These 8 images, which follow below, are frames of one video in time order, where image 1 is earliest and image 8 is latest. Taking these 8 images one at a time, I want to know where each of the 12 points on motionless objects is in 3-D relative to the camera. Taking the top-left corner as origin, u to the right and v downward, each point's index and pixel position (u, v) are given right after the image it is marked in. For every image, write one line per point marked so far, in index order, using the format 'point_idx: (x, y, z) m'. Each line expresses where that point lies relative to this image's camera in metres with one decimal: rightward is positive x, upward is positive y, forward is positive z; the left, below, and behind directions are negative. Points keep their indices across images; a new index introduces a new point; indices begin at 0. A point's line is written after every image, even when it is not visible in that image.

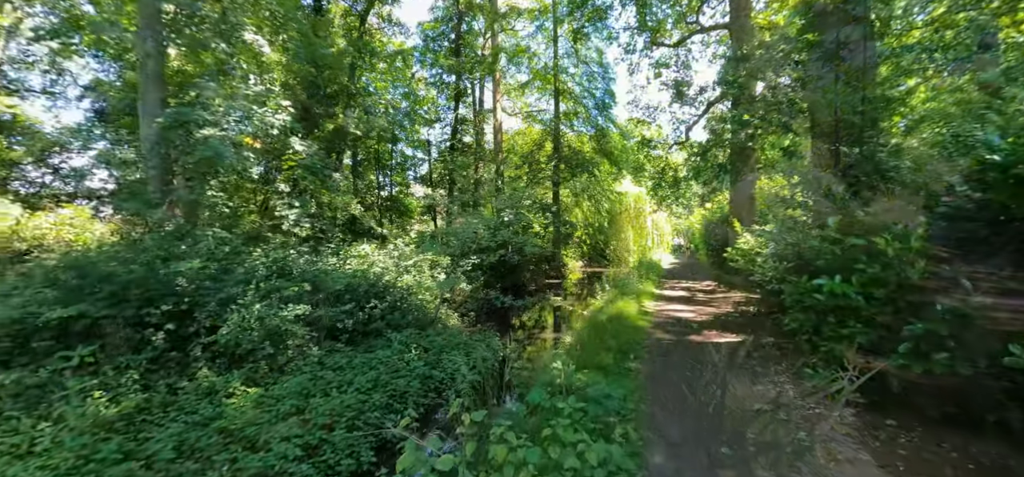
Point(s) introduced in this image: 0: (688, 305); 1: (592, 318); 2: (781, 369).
0: (+3.9, -1.5, +9.1) m
1: (+1.4, -1.5, +7.5) m
2: (+3.0, -1.5, +4.7) m
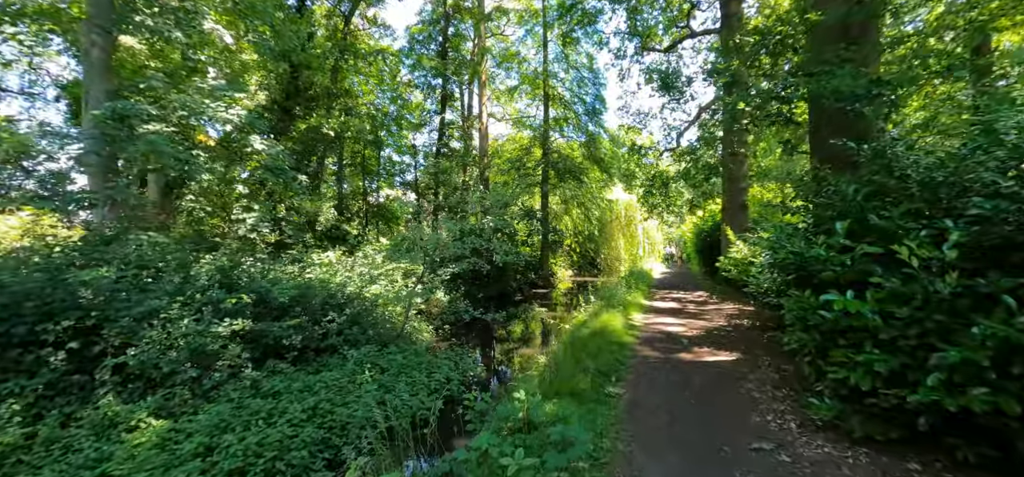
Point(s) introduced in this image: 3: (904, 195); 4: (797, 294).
0: (+3.4, -1.6, +8.6) m
1: (+1.0, -1.6, +6.9) m
2: (+2.7, -1.6, +4.1) m
3: (+3.0, +0.3, +3.2) m
4: (+2.6, -0.5, +3.7) m
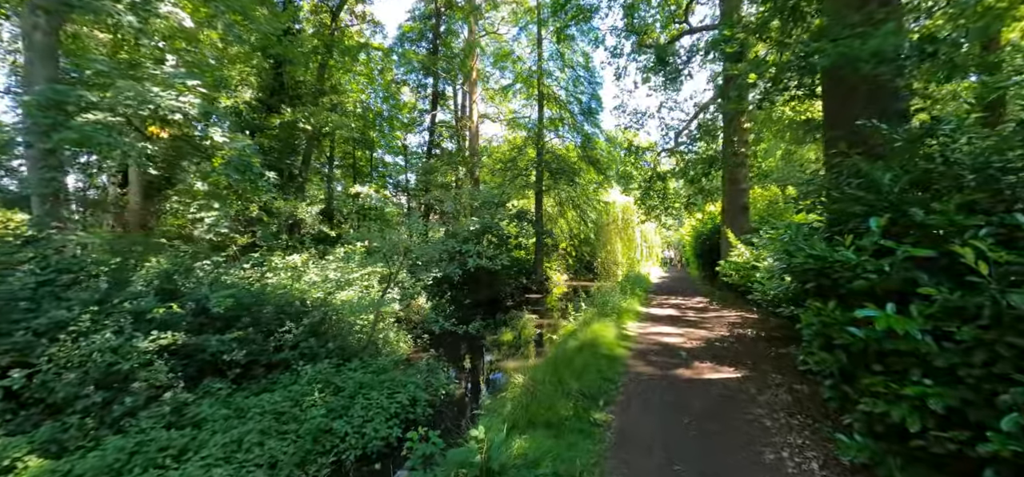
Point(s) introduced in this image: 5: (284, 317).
0: (+3.1, -1.7, +7.9) m
1: (+0.7, -1.6, +6.2) m
2: (+2.4, -1.6, +3.4) m
3: (+2.7, +0.3, +2.5) m
4: (+2.3, -0.5, +3.1) m
5: (-3.7, -1.3, +6.5) m
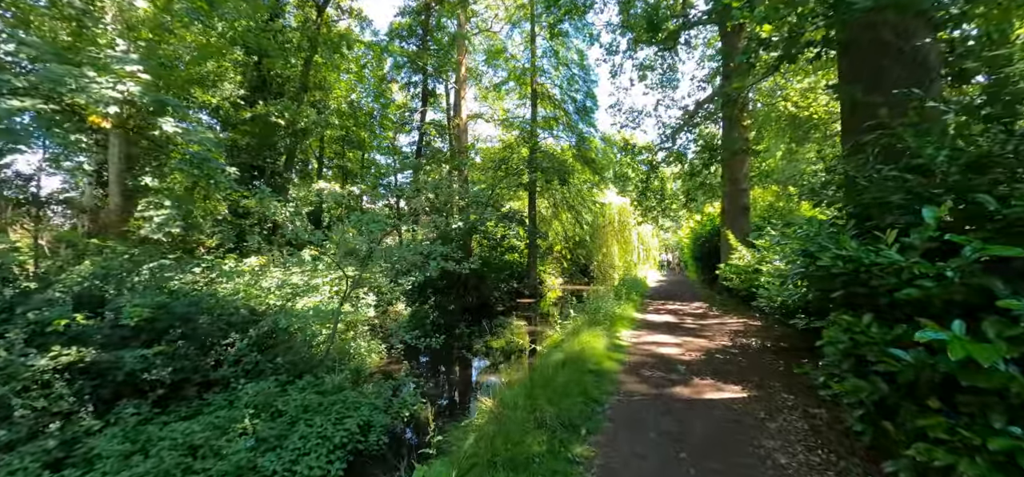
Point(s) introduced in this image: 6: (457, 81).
0: (+2.8, -1.7, +7.3) m
1: (+0.4, -1.6, +5.6) m
2: (+2.1, -1.6, +2.8) m
3: (+2.4, +0.4, +1.9) m
4: (+2.0, -0.5, +2.5) m
5: (-4.0, -1.3, +5.9) m
6: (-2.5, +6.9, +18.0) m
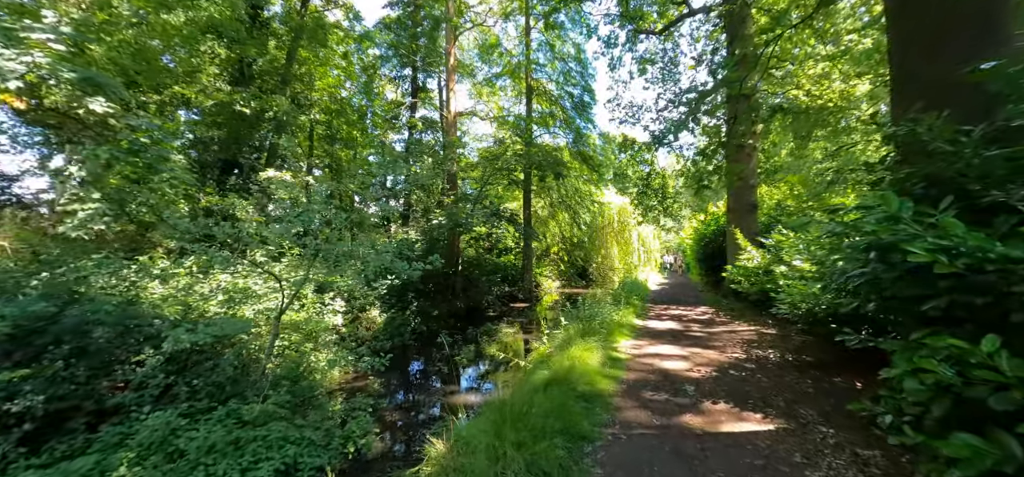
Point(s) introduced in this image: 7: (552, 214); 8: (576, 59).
0: (+2.6, -1.7, +6.4) m
1: (+0.2, -1.6, +4.8) m
2: (+1.8, -1.5, +2.0) m
3: (+2.2, +0.4, +1.1) m
4: (+1.8, -0.4, +1.7) m
5: (-4.2, -1.2, +5.0) m
6: (-2.7, +6.8, +17.2) m
7: (+1.8, +1.1, +18.3) m
8: (+2.8, +7.8, +18.1) m
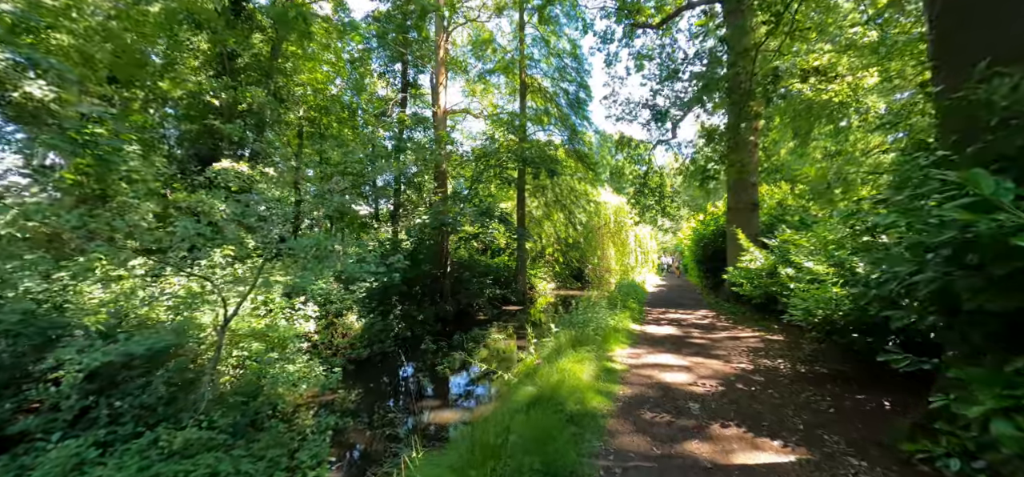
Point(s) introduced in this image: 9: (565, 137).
0: (+2.4, -1.7, +5.9) m
1: (0.0, -1.6, +4.2) m
2: (+1.7, -1.5, +1.4) m
3: (+2.0, +0.5, +0.6) m
4: (+1.6, -0.4, +1.1) m
5: (-4.4, -1.2, +4.5) m
6: (-3.0, +6.8, +16.7) m
7: (+1.5, +1.0, +17.8) m
8: (+2.5, +7.8, +17.6) m
9: (+2.2, +4.3, +17.3) m
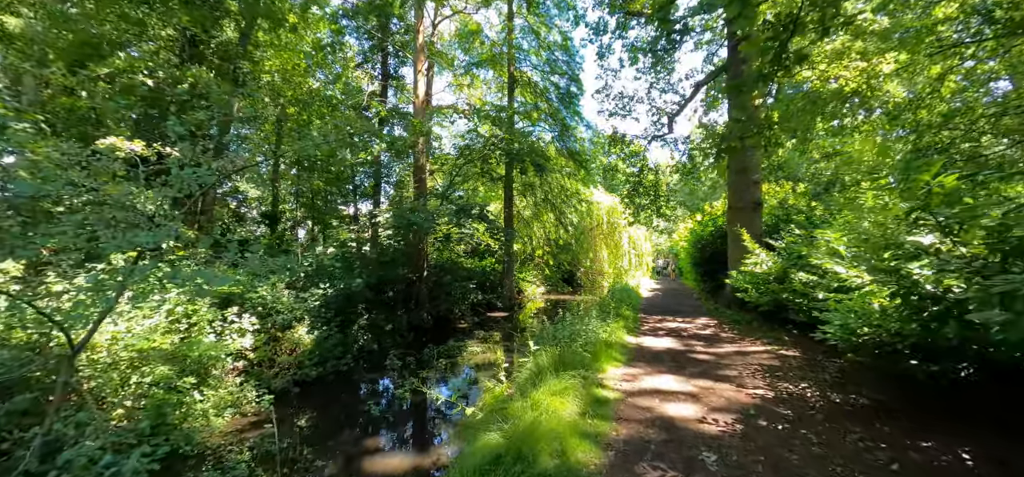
0: (+2.0, -1.7, +5.0) m
1: (-0.3, -1.6, +3.3) m
2: (+1.4, -1.4, +0.5) m
3: (+1.8, +0.5, -0.3) m
4: (+1.3, -0.4, +0.2) m
5: (-4.7, -1.2, +3.5) m
6: (-3.5, +6.7, +15.7) m
7: (+1.0, +1.0, +16.9) m
8: (+2.0, +7.8, +16.8) m
9: (+1.7, +4.2, +16.5) m
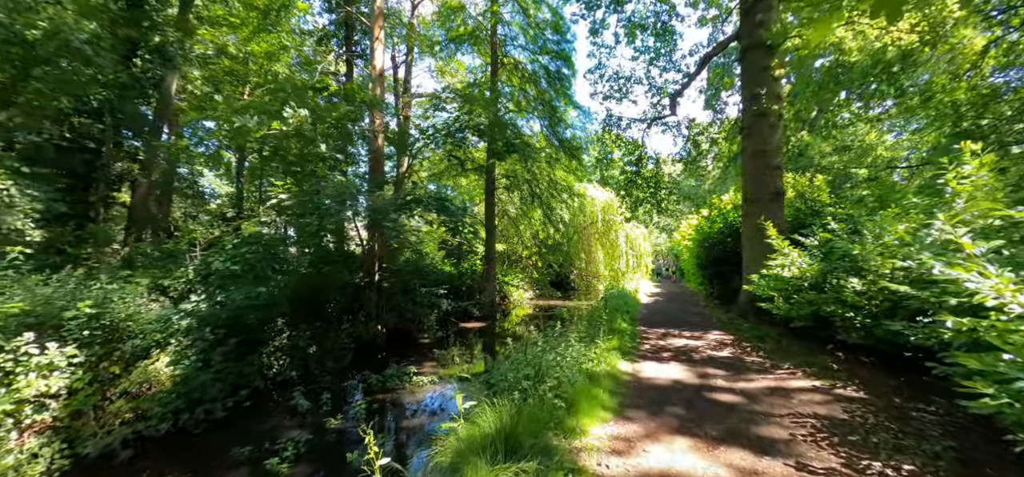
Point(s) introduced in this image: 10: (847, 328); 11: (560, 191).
0: (+1.5, -1.6, +3.3) m
1: (-0.9, -1.5, +1.5) m
2: (+0.9, -1.3, -1.2) m
3: (+1.2, +0.6, -2.1) m
4: (+0.8, -0.3, -1.5) m
5: (-5.3, -1.1, +1.7) m
6: (-4.1, +6.8, +14.0) m
7: (+0.4, +1.0, +15.2) m
8: (+1.4, +7.8, +15.1) m
9: (+1.1, +4.3, +14.7) m
10: (+4.1, -1.1, +5.1) m
11: (+1.7, +1.8, +14.8) m
